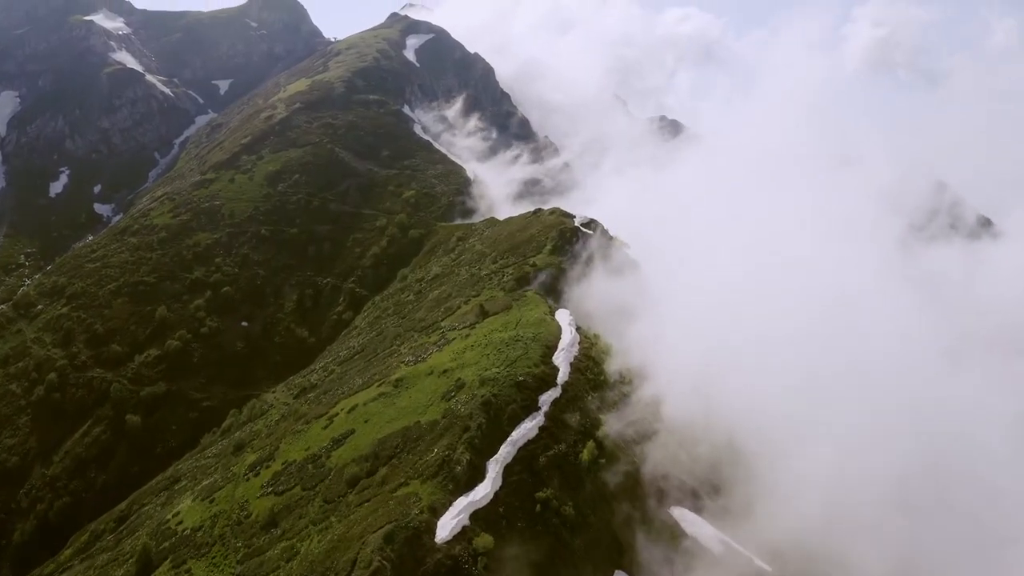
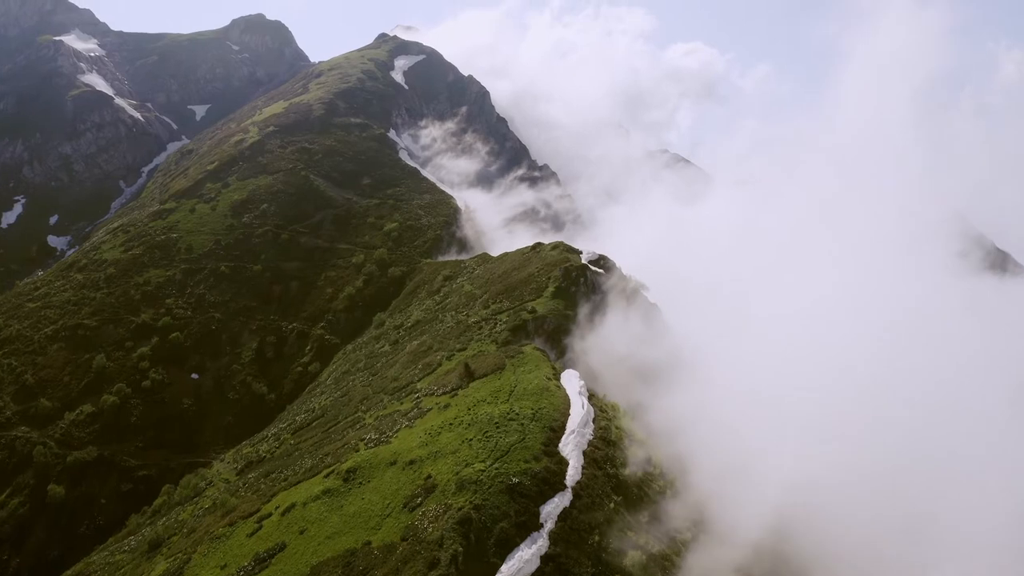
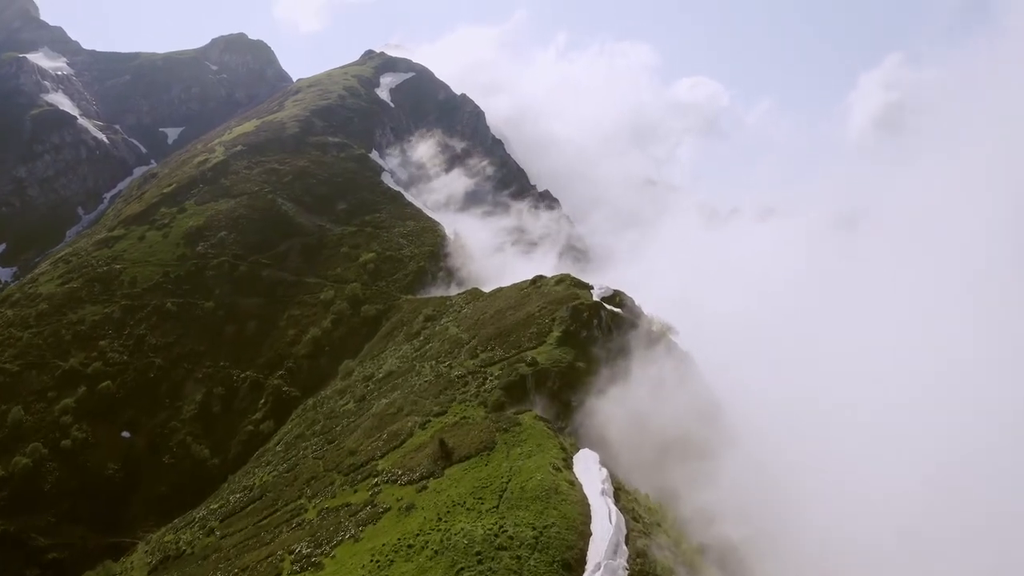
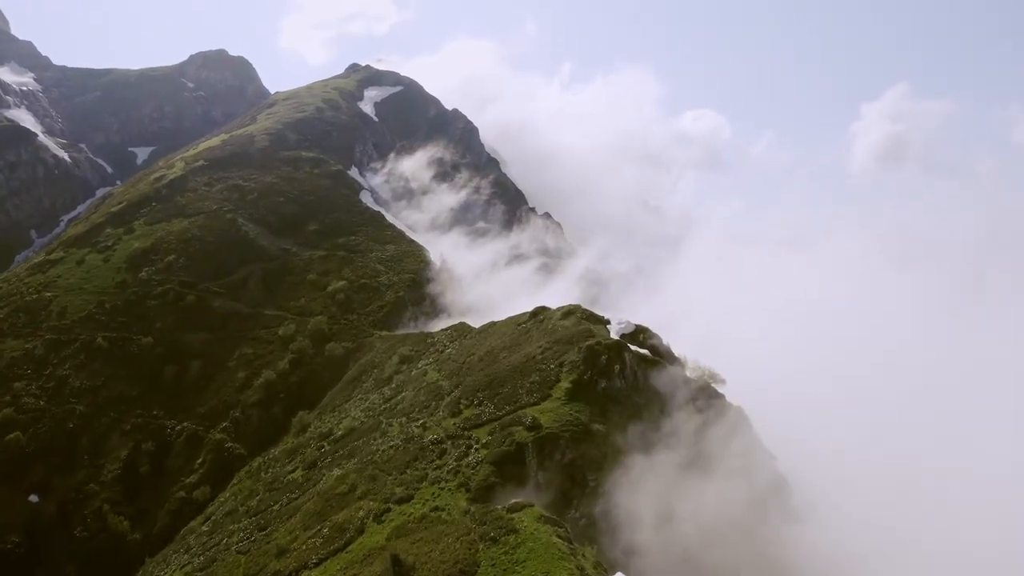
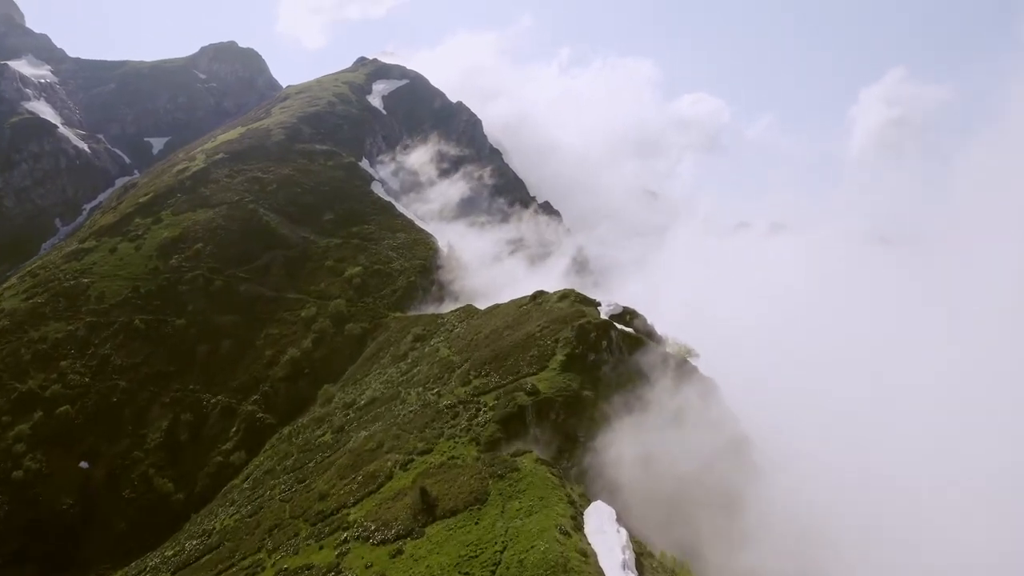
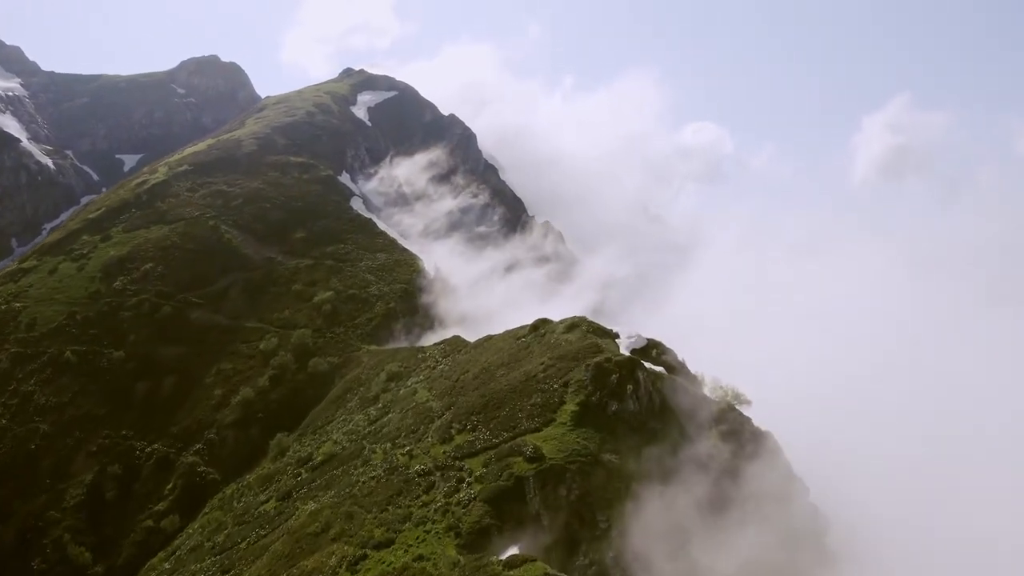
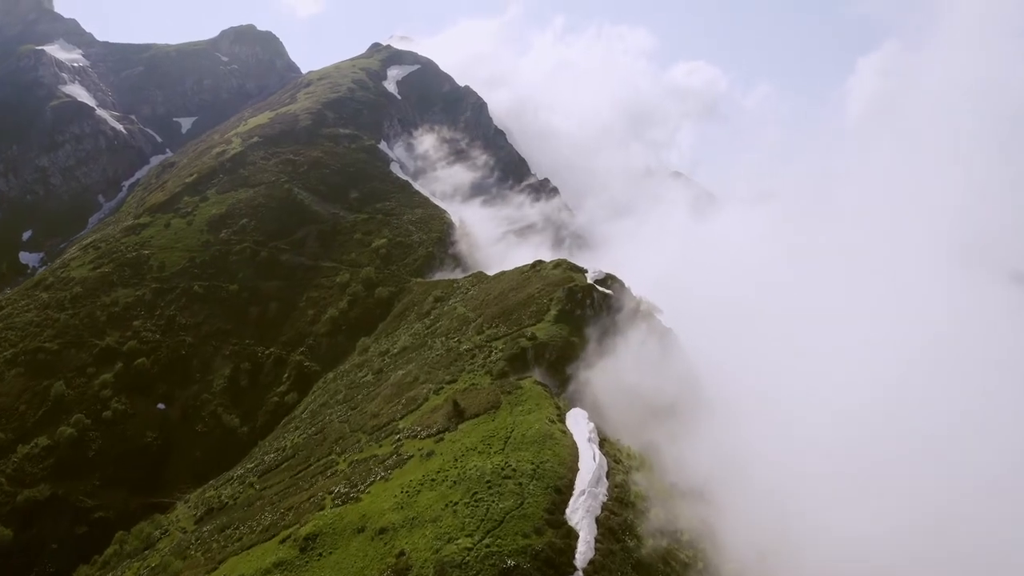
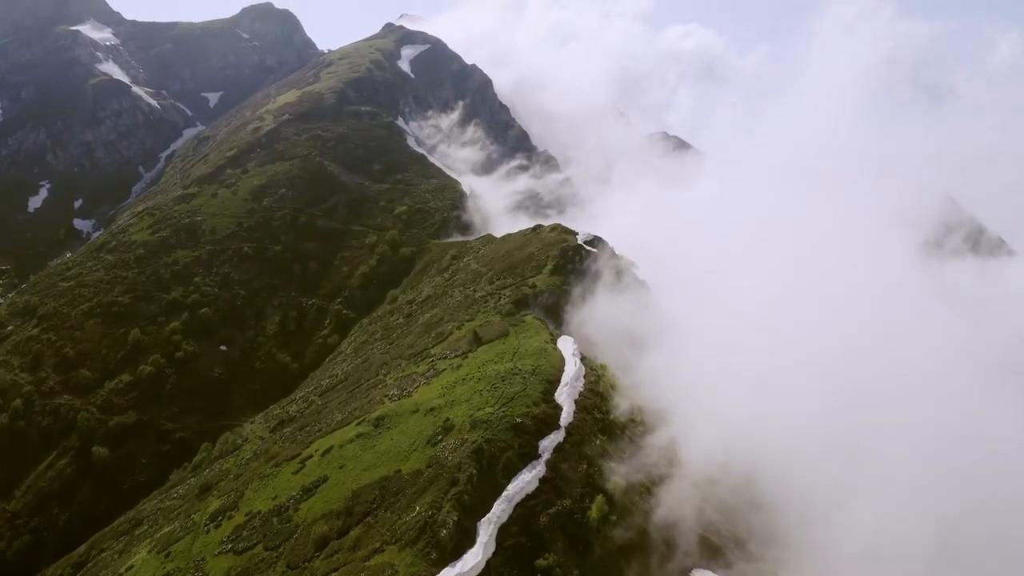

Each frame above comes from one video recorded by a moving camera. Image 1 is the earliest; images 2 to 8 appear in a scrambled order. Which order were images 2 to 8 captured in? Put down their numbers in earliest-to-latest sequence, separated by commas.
8, 2, 7, 3, 5, 4, 6
